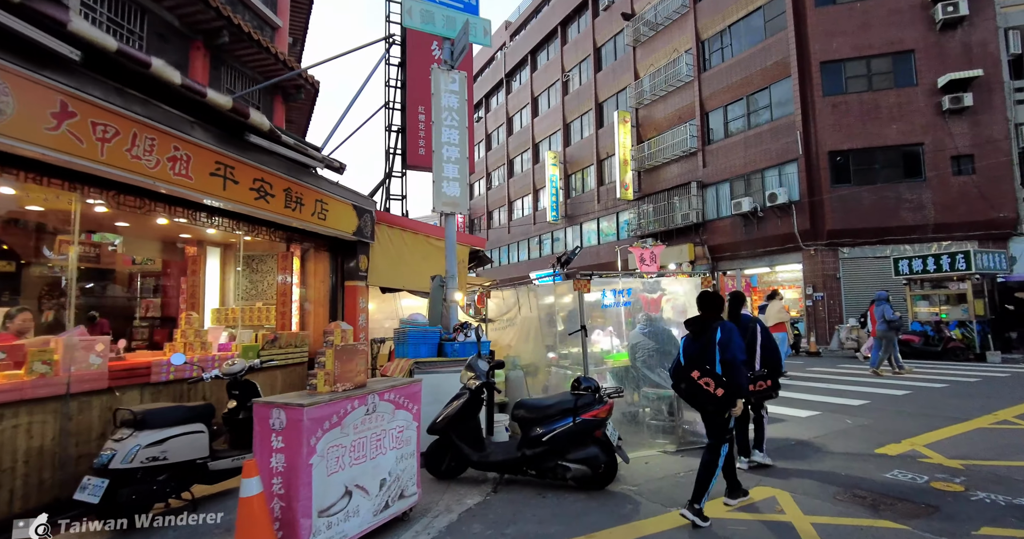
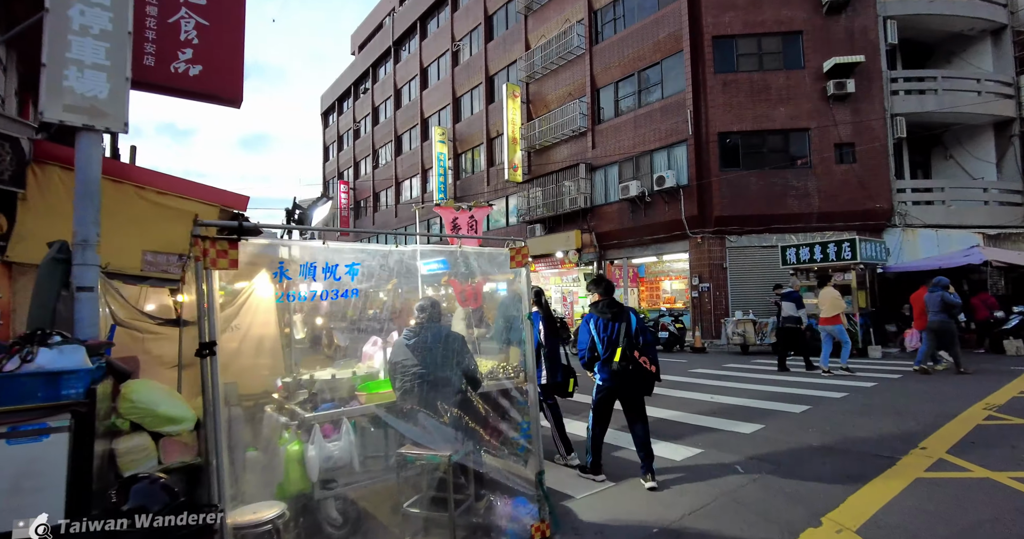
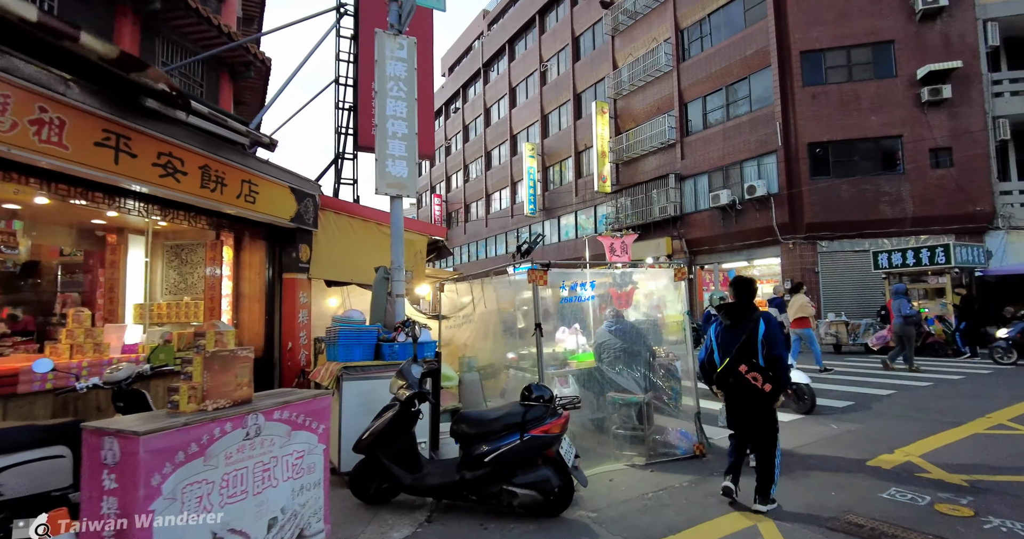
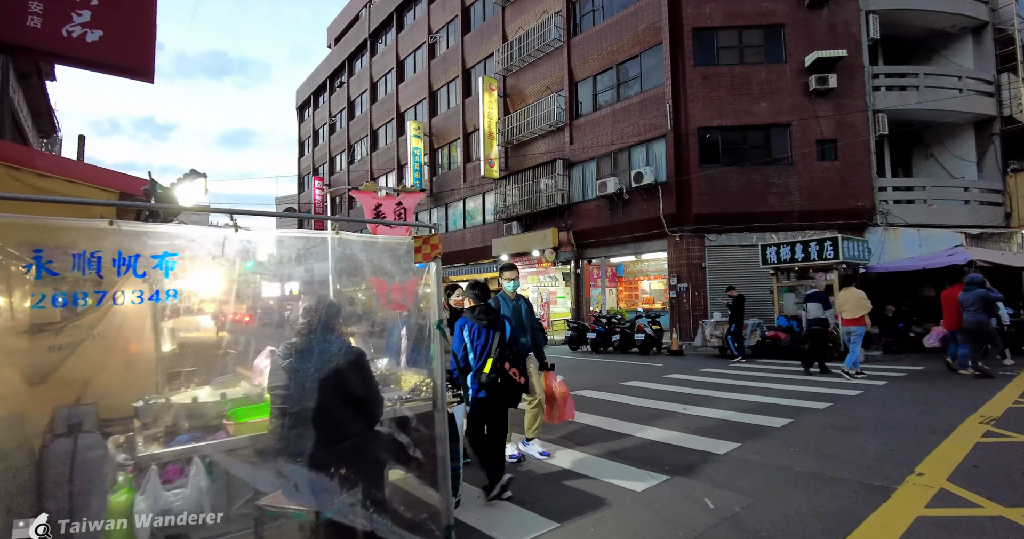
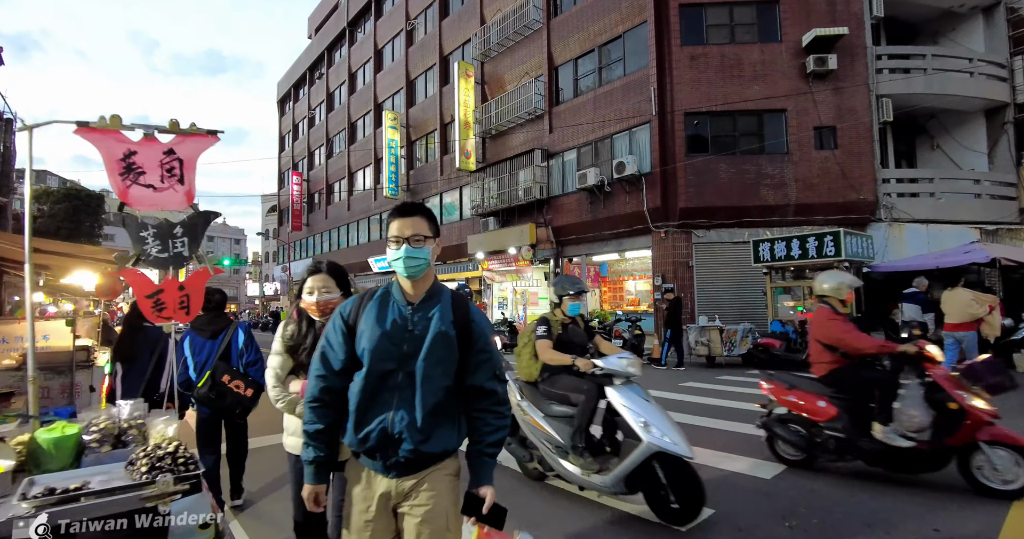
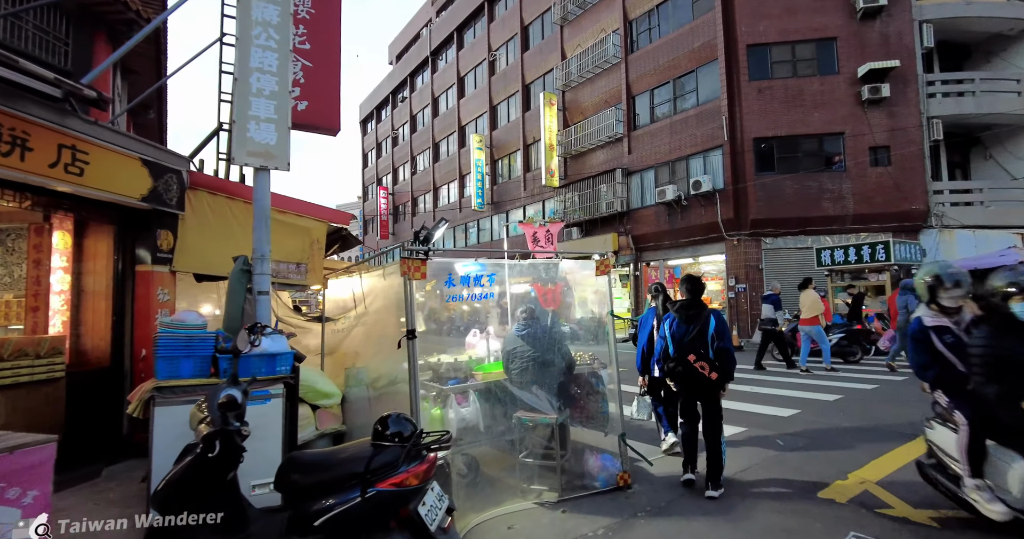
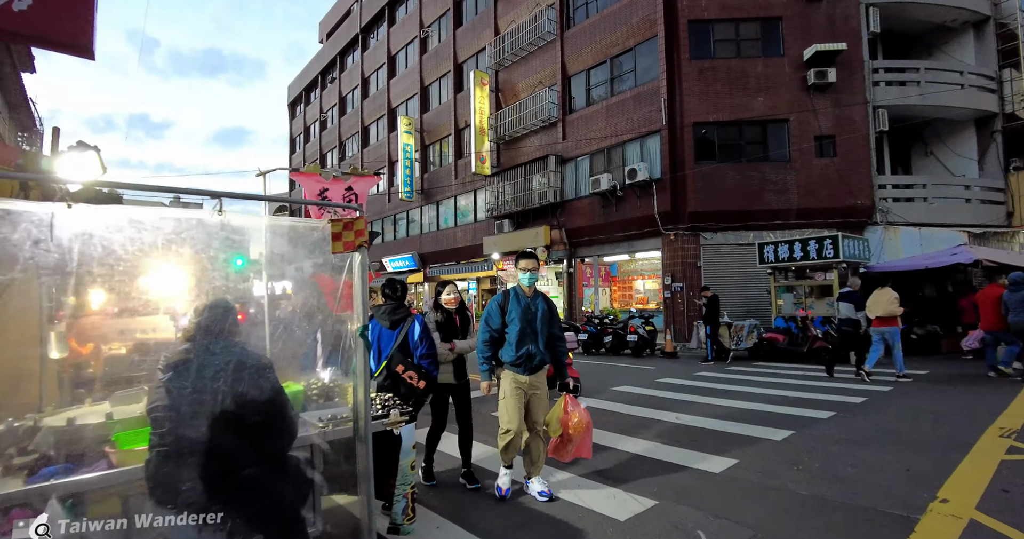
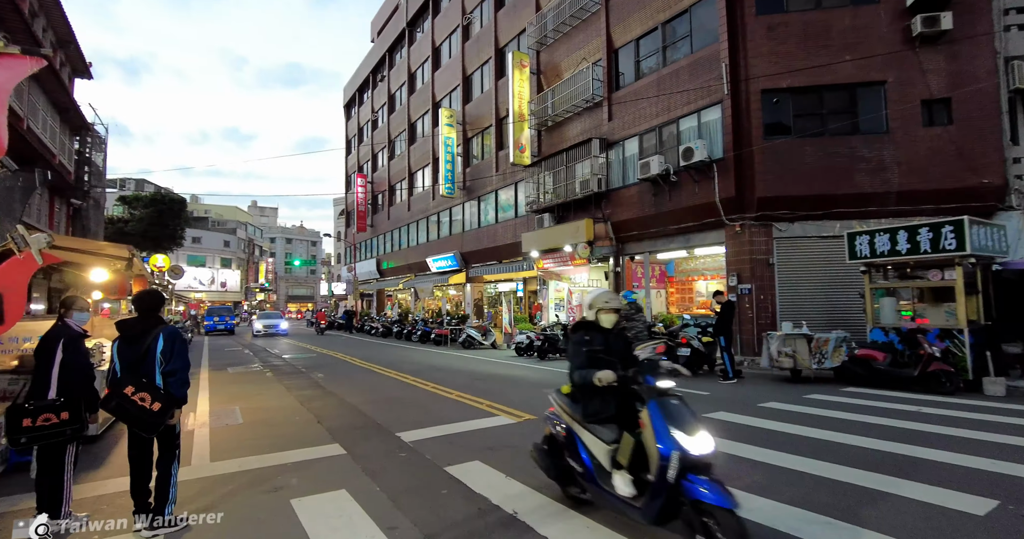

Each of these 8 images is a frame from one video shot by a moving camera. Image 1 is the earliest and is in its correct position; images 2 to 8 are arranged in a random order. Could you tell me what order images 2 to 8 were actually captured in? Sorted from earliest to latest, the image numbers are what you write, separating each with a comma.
3, 6, 2, 4, 7, 5, 8
